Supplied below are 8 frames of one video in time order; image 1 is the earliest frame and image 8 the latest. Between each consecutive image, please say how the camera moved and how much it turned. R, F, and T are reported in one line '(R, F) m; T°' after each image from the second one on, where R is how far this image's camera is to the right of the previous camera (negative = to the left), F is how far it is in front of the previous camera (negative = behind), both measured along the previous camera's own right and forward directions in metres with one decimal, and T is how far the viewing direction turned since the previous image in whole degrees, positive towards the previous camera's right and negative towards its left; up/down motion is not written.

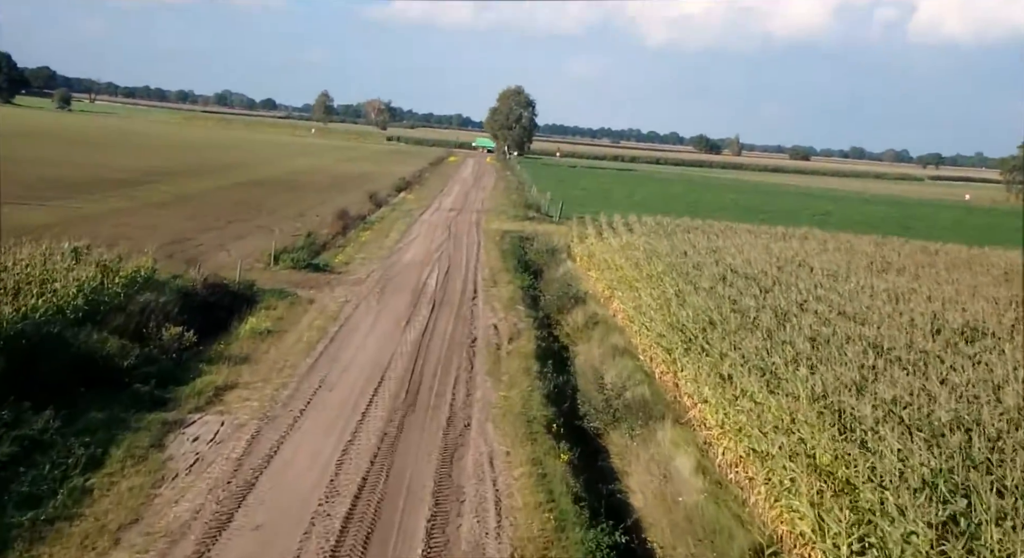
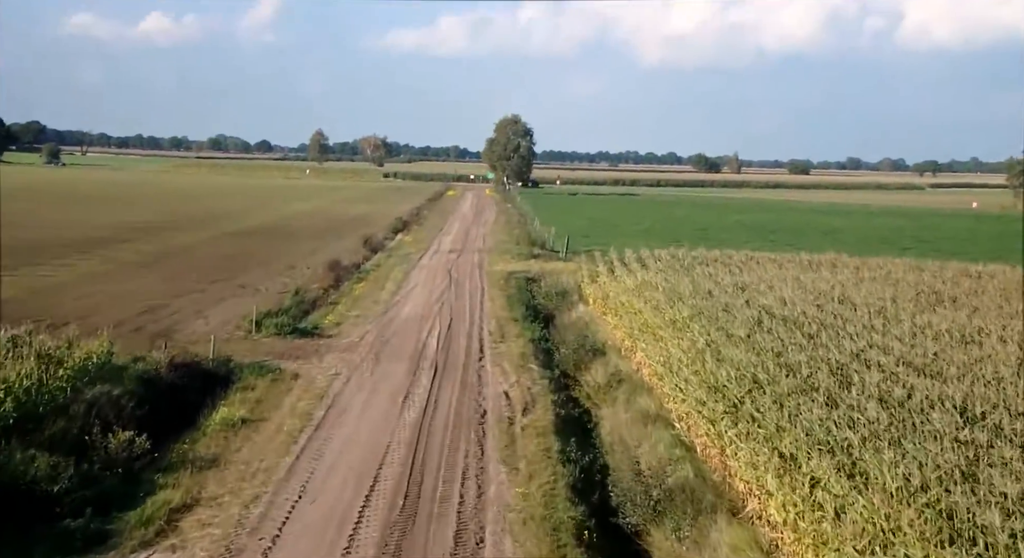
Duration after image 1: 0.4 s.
(0.0, +1.8) m; 0°
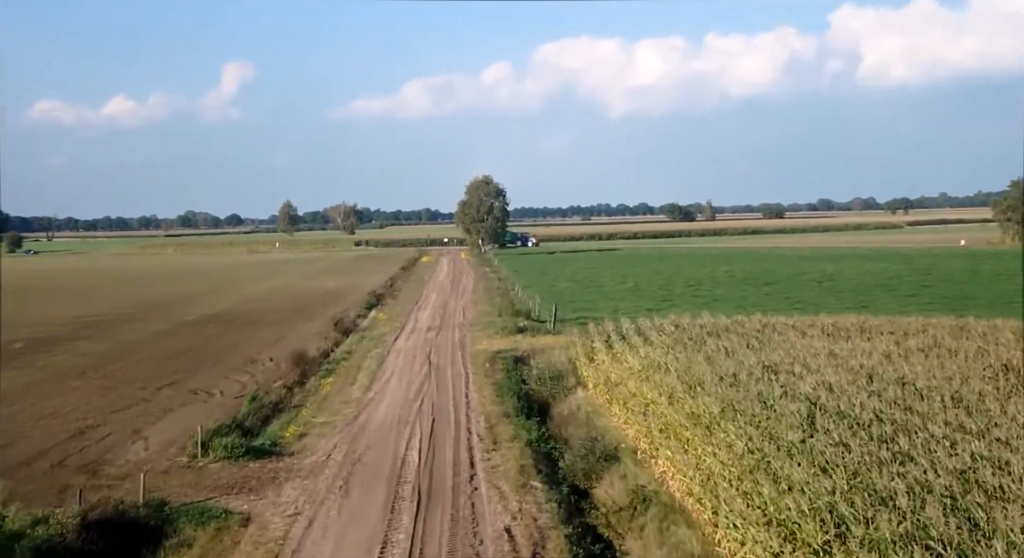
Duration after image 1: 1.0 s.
(-0.1, +2.6) m; +1°
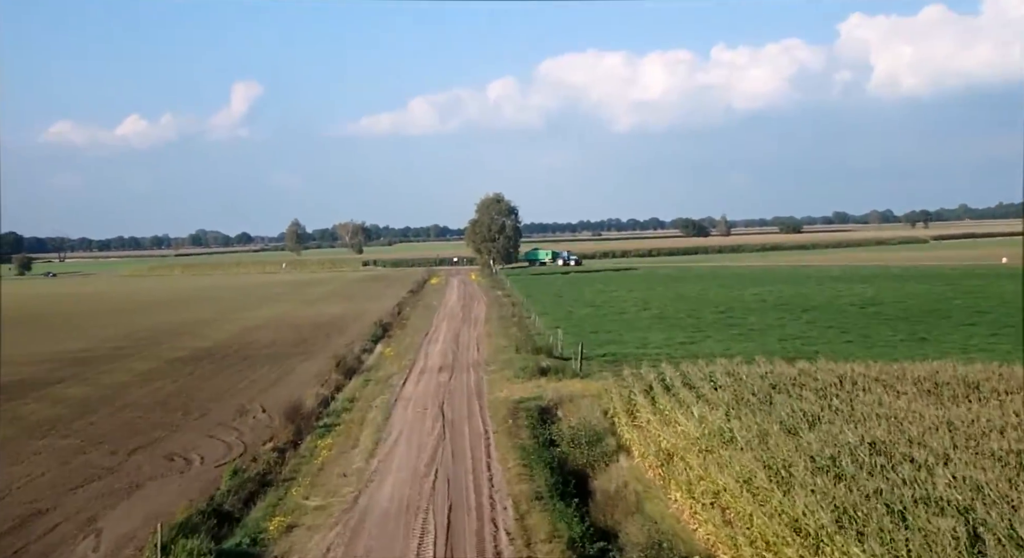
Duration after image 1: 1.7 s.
(-0.3, +3.1) m; -1°
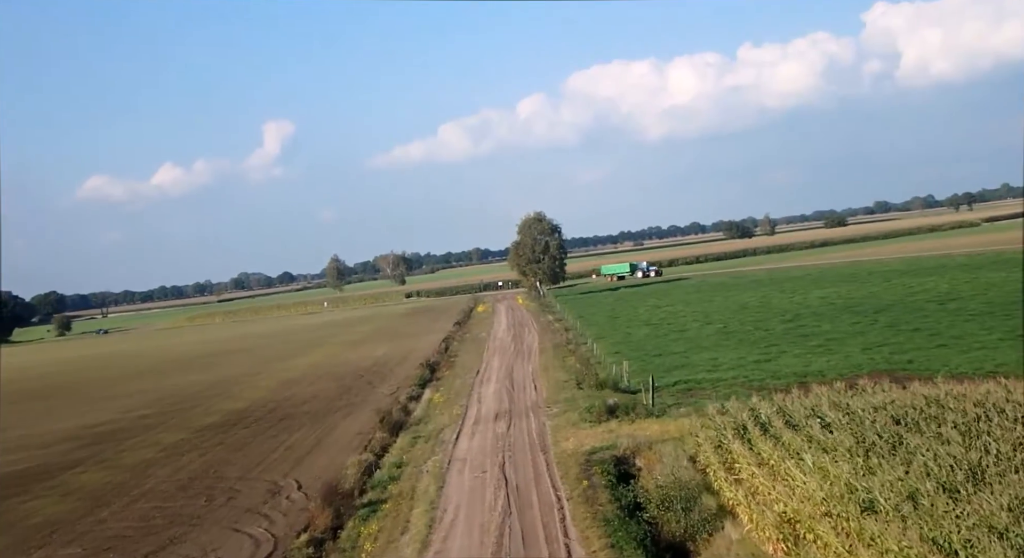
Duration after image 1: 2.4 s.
(-0.3, +2.8) m; -2°
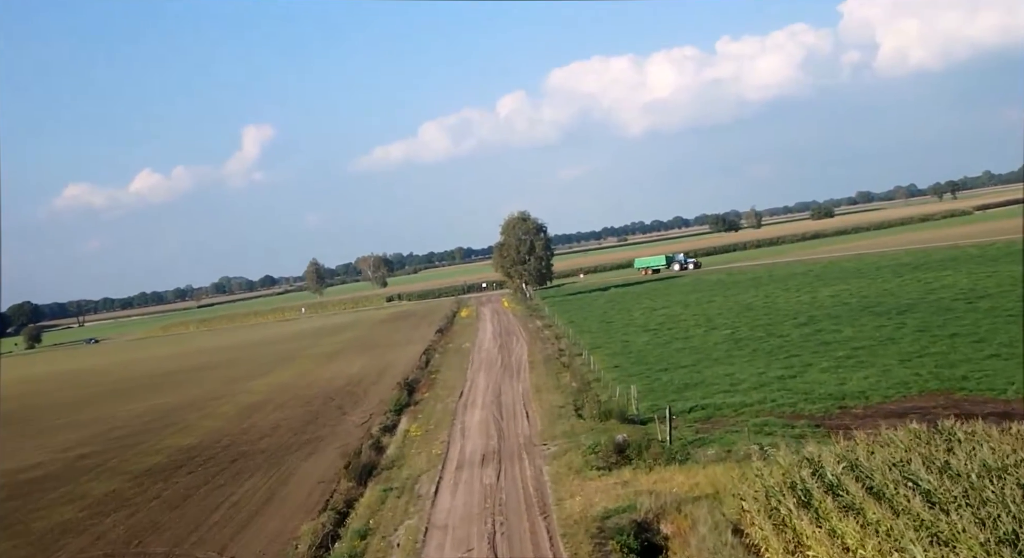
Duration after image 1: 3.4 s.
(0.0, +4.0) m; +1°
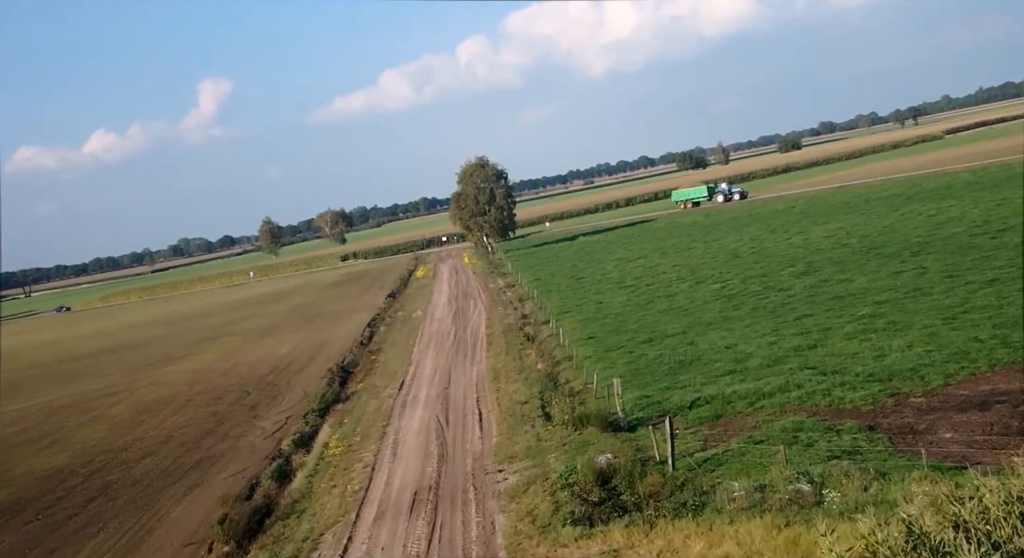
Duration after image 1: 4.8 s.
(+0.6, +5.9) m; +2°
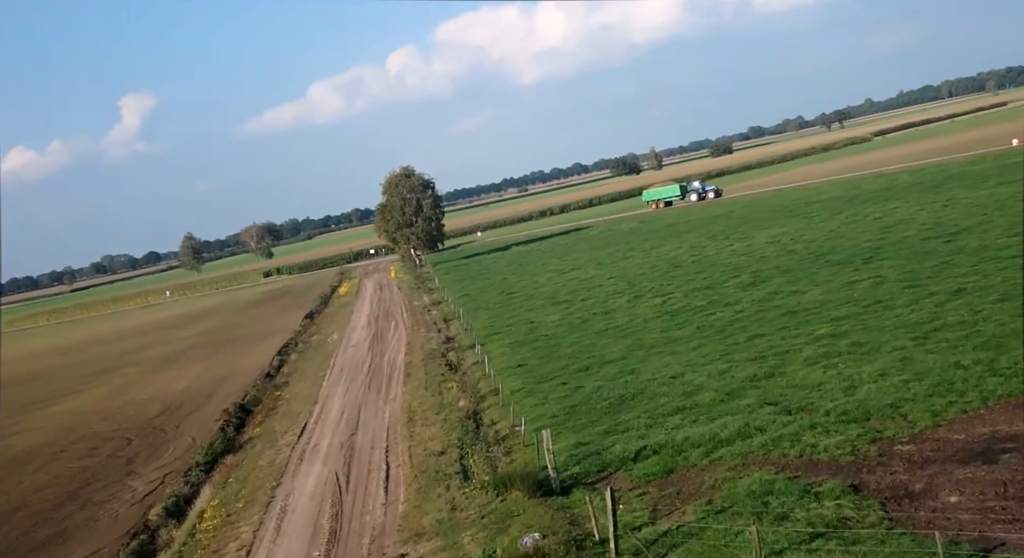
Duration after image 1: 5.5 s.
(+0.5, +3.0) m; +4°
